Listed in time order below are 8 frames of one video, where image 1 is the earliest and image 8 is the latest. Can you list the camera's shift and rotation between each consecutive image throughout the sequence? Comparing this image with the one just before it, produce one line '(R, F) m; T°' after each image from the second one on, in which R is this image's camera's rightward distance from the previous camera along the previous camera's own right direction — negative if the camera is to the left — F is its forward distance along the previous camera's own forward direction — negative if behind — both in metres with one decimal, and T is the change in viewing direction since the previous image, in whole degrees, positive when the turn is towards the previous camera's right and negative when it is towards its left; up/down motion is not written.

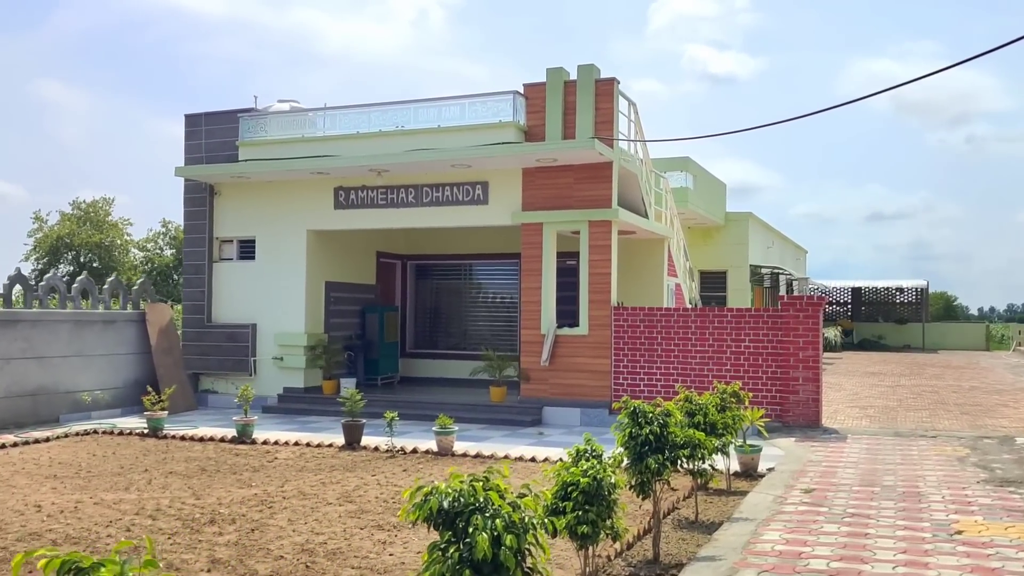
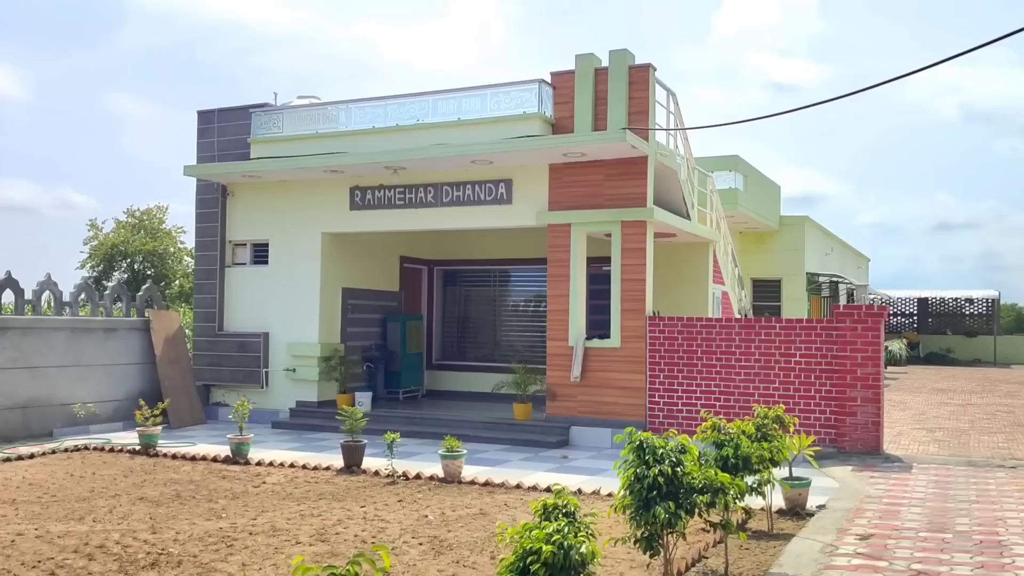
(+0.4, +1.1) m; -4°
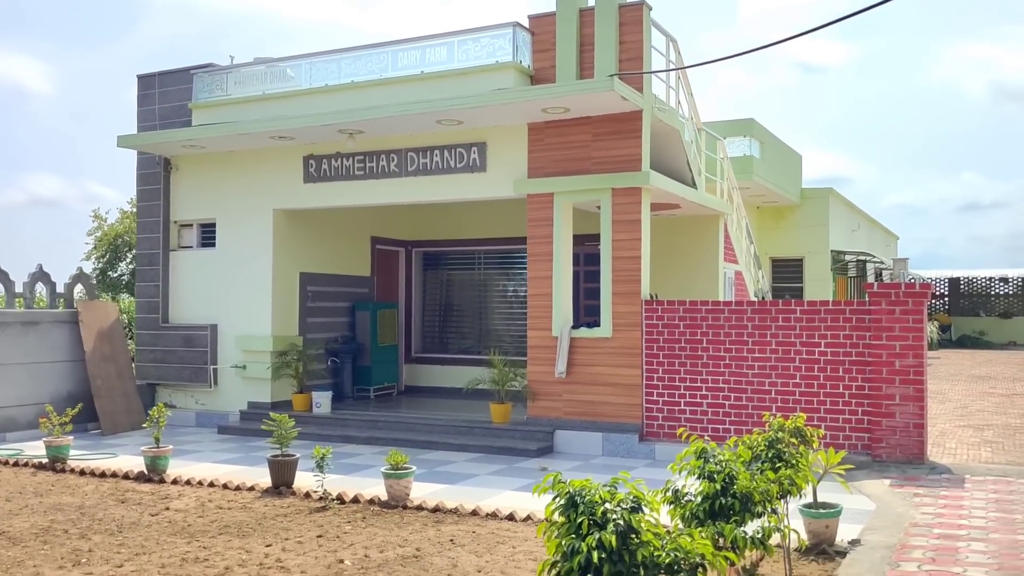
(+0.6, +1.7) m; -1°
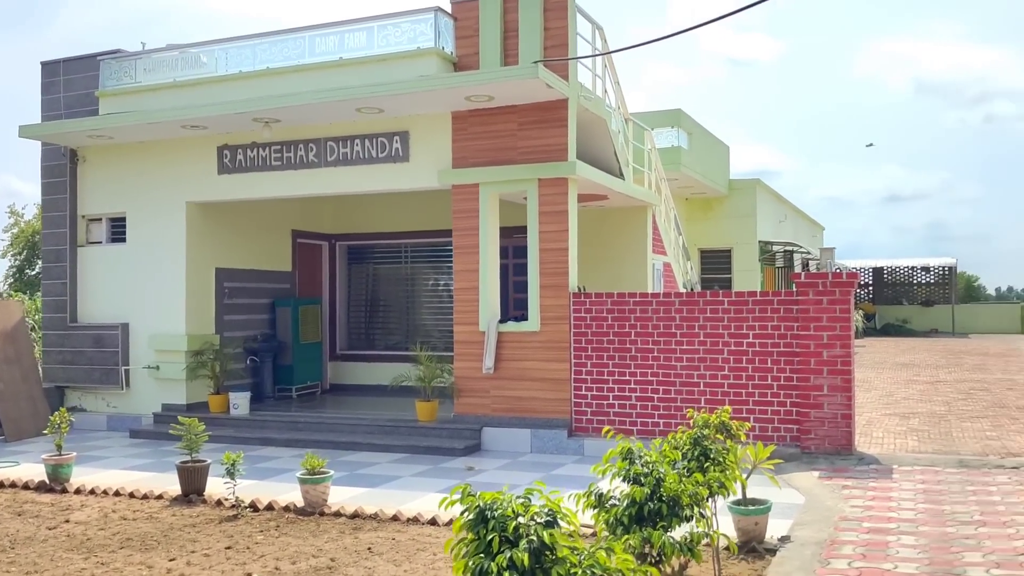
(+0.1, +0.3) m; +4°
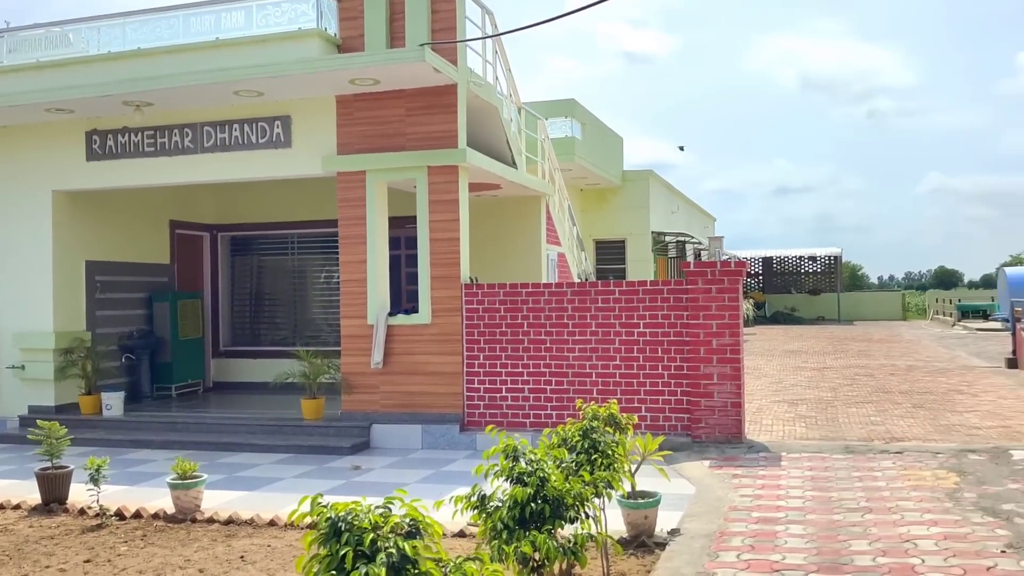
(+0.1, +0.3) m; +7°
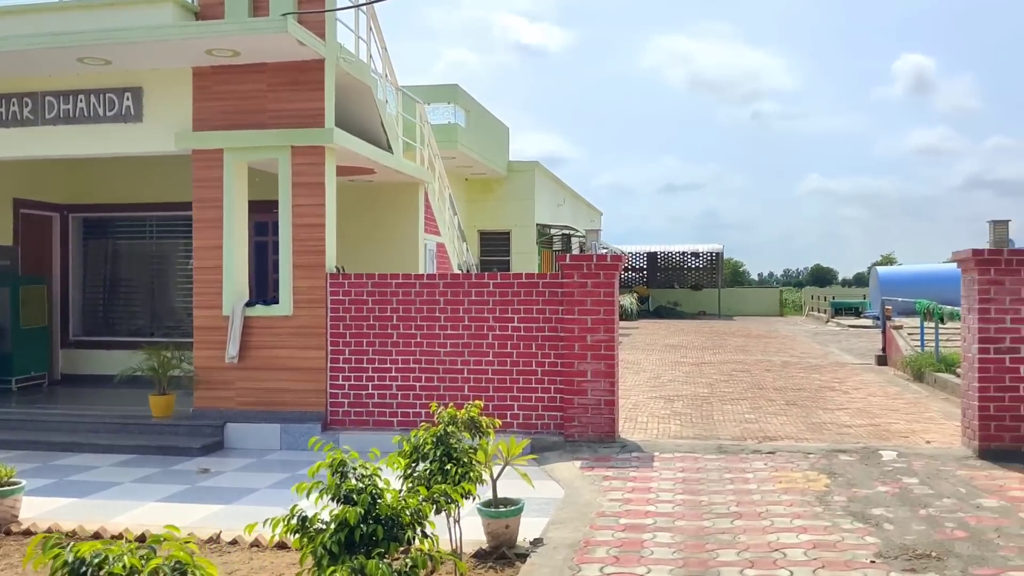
(+0.2, +0.4) m; +7°
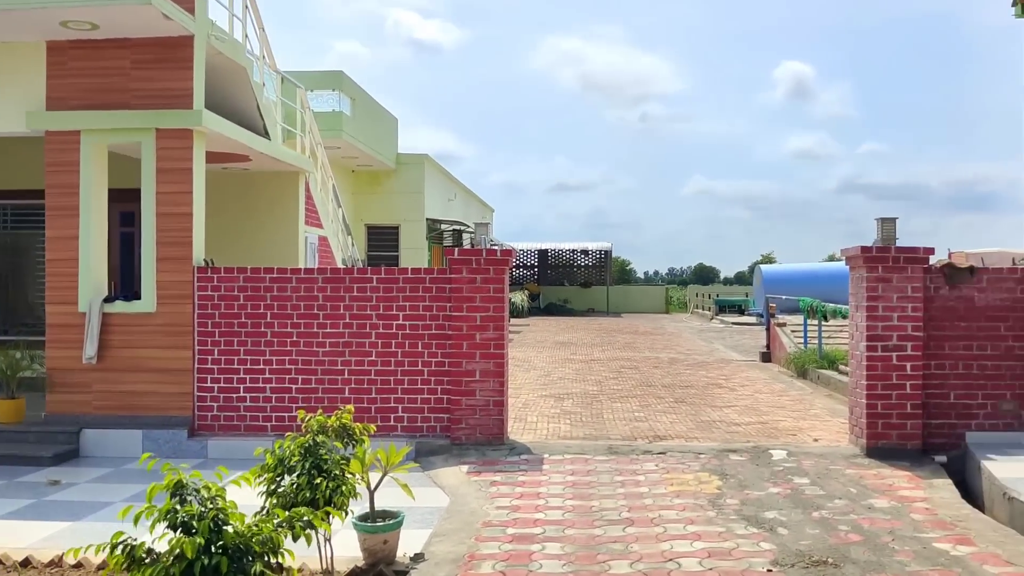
(+0.1, +0.3) m; +7°
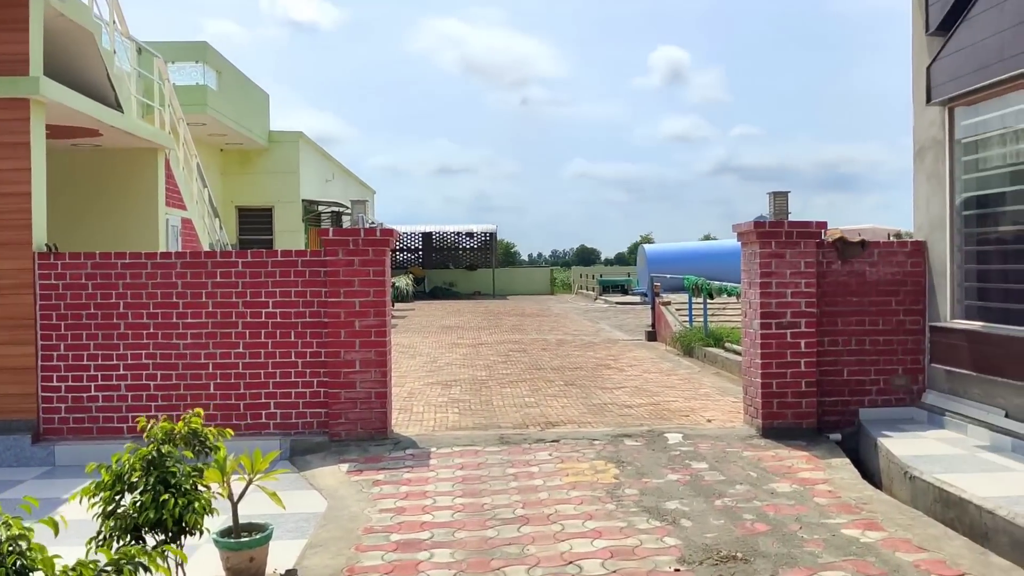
(0.0, +0.4) m; +8°
